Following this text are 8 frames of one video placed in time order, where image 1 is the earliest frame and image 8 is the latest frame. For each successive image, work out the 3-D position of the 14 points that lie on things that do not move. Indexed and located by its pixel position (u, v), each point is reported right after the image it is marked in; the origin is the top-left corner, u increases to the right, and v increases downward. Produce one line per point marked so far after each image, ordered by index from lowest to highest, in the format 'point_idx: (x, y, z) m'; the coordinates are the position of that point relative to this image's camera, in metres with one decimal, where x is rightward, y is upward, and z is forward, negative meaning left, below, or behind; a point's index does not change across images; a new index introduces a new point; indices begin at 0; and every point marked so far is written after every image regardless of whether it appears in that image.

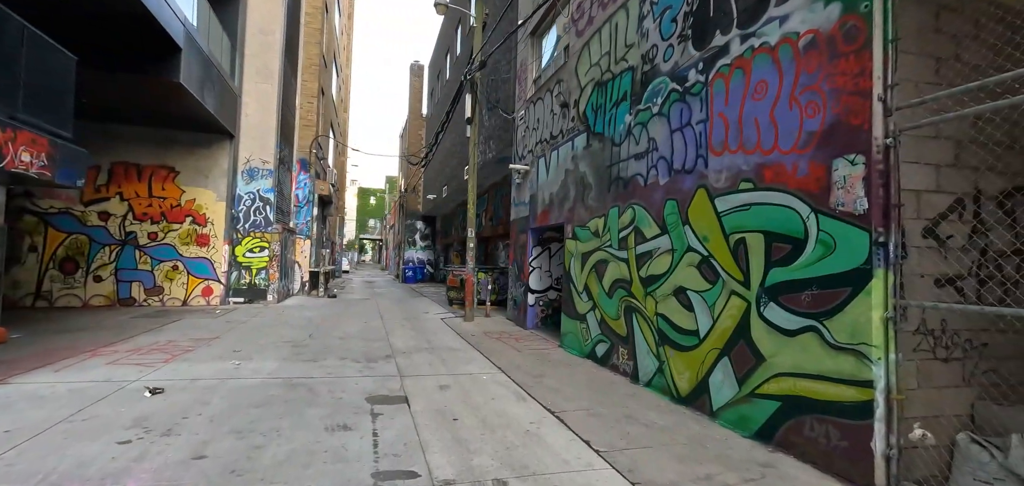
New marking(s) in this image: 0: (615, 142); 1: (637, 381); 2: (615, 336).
0: (+1.5, +1.5, +6.7) m
1: (+1.6, -1.8, +5.8) m
2: (+1.5, -1.4, +6.4) m
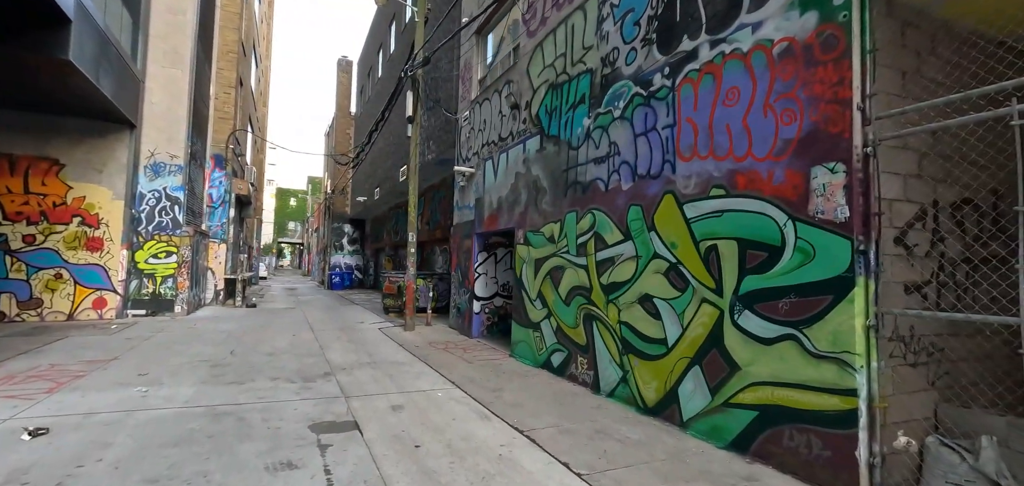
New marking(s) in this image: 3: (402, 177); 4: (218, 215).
0: (+0.9, +1.4, +6.5) m
1: (+1.1, -1.9, +5.6) m
2: (+0.8, -1.4, +6.2) m
3: (-4.5, +2.7, +18.0) m
4: (-10.8, +1.0, +16.3) m
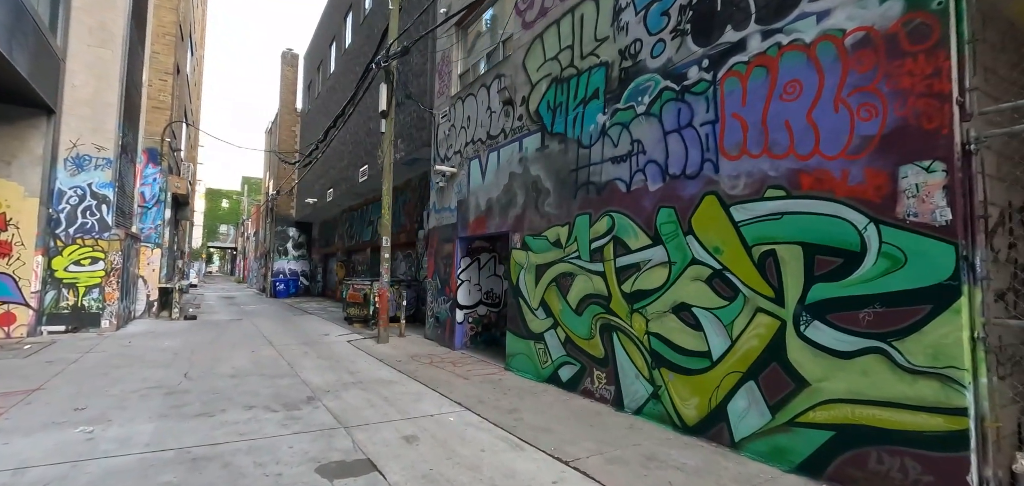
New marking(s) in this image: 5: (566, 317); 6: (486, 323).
0: (+1.0, +1.4, +6.1) m
1: (+1.3, -1.9, +5.2) m
2: (+1.0, -1.5, +5.8) m
3: (-5.7, +2.5, +16.9) m
4: (-11.8, +0.9, +14.5) m
5: (+0.8, -1.0, +6.2) m
6: (-0.5, -1.7, +9.5) m
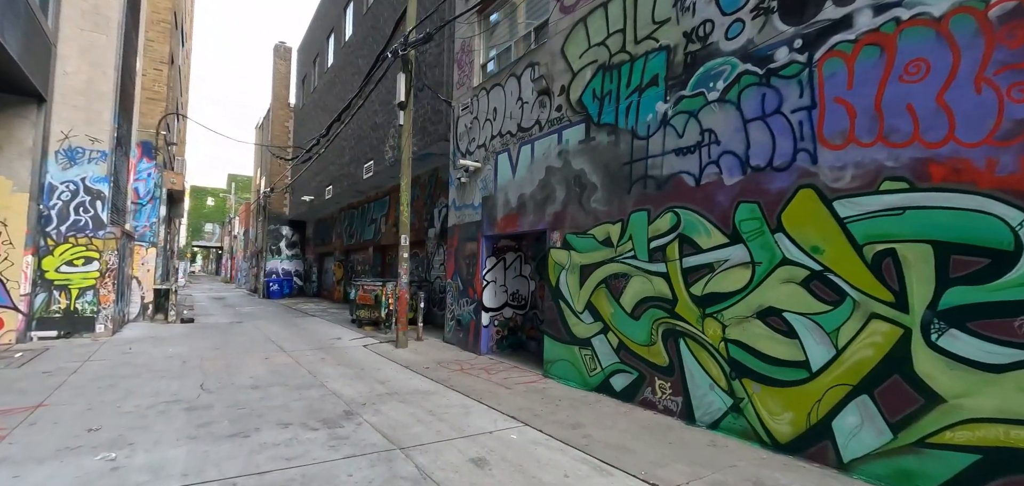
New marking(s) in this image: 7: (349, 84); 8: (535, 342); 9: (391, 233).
0: (+1.6, +1.4, +5.7) m
1: (+2.0, -1.9, +4.8) m
2: (+1.6, -1.5, +5.4) m
3: (-5.3, +2.6, +16.3) m
4: (-11.3, +0.9, +13.7) m
5: (+1.4, -1.0, +5.8) m
6: (0.0, -1.7, +9.1) m
7: (-7.2, +7.1, +19.6) m
8: (+0.5, -2.0, +9.0) m
9: (-4.8, +0.4, +17.8) m
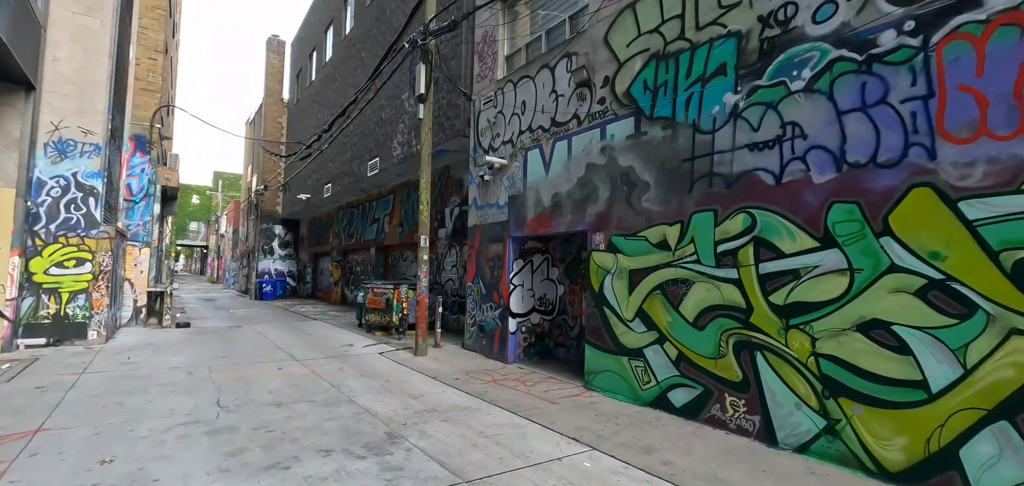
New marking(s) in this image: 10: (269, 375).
0: (+2.2, +1.4, +5.2) m
1: (+2.6, -2.0, +4.3) m
2: (+2.2, -1.5, +4.9) m
3: (-4.9, +2.6, +15.7) m
4: (-10.9, +0.9, +13.0) m
5: (+2.0, -1.1, +5.3) m
6: (+0.5, -1.7, +8.6) m
7: (-6.9, +7.1, +19.0) m
8: (+1.0, -2.1, +8.5) m
9: (-4.5, +0.4, +17.2) m
10: (-3.7, -2.0, +6.8) m
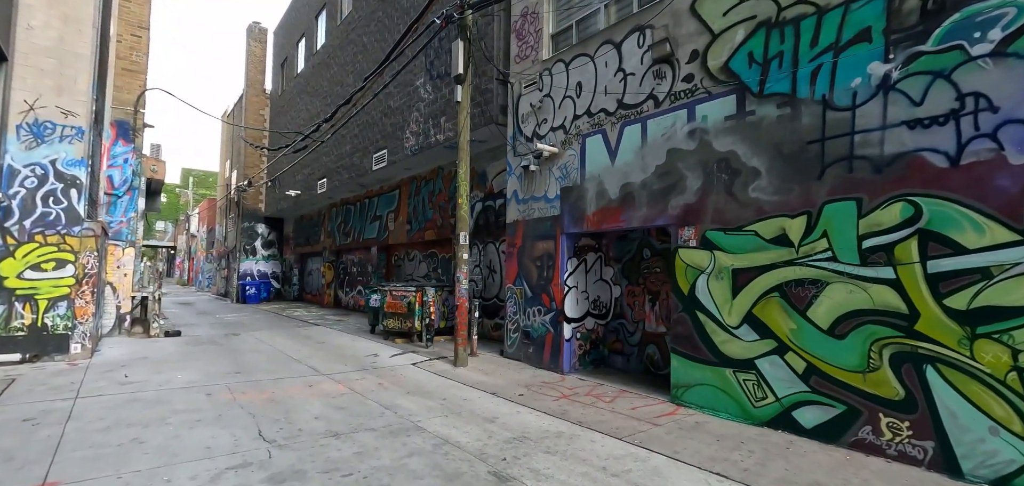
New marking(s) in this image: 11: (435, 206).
0: (+3.3, +1.4, +4.5) m
1: (+3.7, -1.9, +3.6) m
2: (+3.3, -1.5, +4.2) m
3: (-4.4, +2.6, +14.7) m
4: (-10.2, +1.0, +11.6) m
5: (+3.0, -1.0, +4.6) m
6: (+1.4, -1.7, +7.8) m
7: (-6.5, +7.1, +17.8) m
8: (+1.9, -2.0, +7.7) m
9: (-4.0, +0.5, +16.1) m
10: (-2.7, -2.0, +5.8) m
11: (-2.5, +1.2, +14.2) m
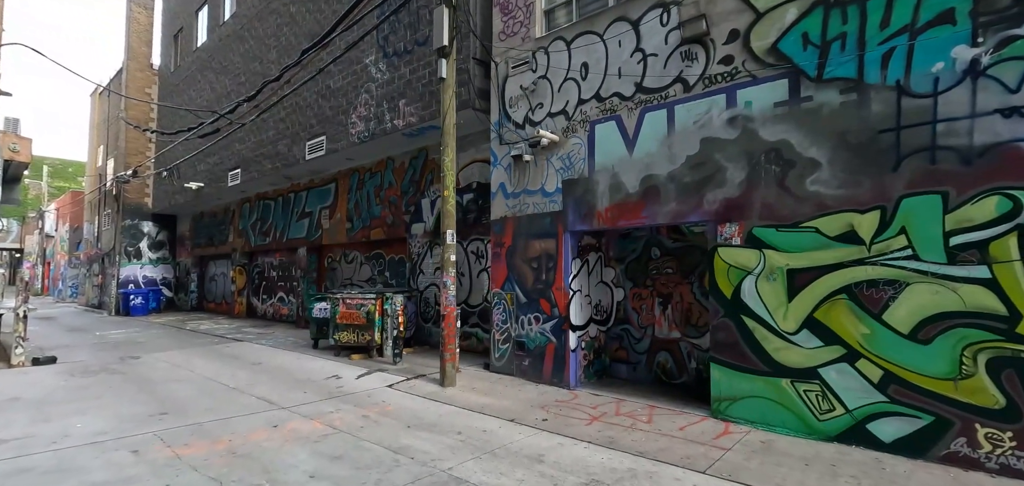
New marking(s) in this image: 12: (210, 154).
0: (+3.8, +1.4, +4.2) m
1: (+4.3, -1.9, +3.4) m
2: (+3.9, -1.4, +3.9) m
3: (-5.6, +2.6, +12.8) m
4: (-10.8, +0.9, +8.7) m
5: (+3.5, -1.0, +4.2) m
6: (+1.4, -1.7, +7.1) m
7: (-8.3, +7.1, +15.5) m
8: (+1.8, -2.0, +7.1) m
9: (-5.6, +0.5, +14.3) m
10: (-2.4, -2.0, +4.4) m
11: (-3.7, +1.2, +12.7) m
12: (-12.9, +3.8, +19.0) m
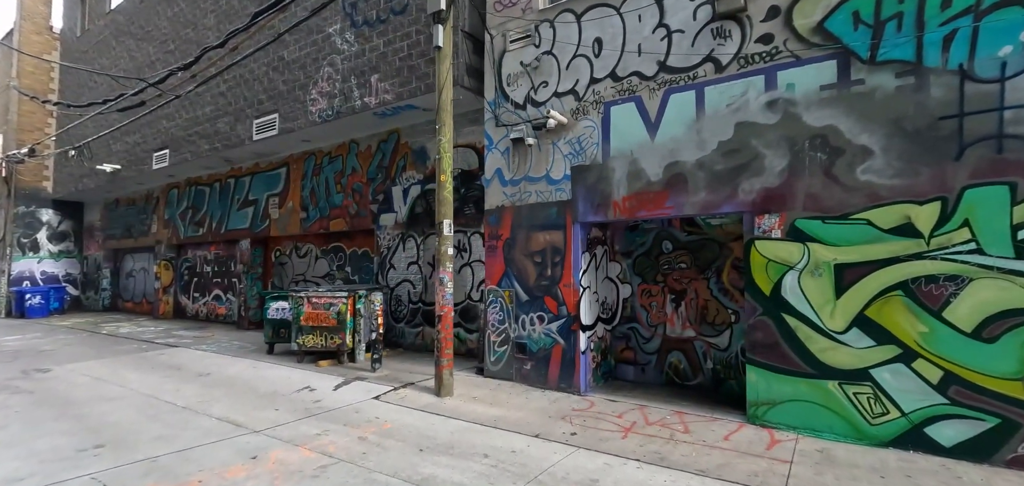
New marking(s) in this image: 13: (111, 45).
0: (+4.1, +1.5, +4.0) m
1: (+4.8, -1.8, +3.3) m
2: (+4.2, -1.4, +3.7) m
3: (-6.2, +2.8, +11.3) m
4: (-10.9, +1.2, +6.6) m
5: (+3.9, -0.9, +4.0) m
6: (+1.4, -1.6, +6.6) m
7: (-9.2, +7.4, +13.6) m
8: (+1.8, -1.9, +6.7) m
9: (-6.4, +0.7, +12.8) m
10: (-2.0, -1.9, +3.4) m
11: (-4.3, +1.4, +11.5) m
12: (-14.2, +4.1, +16.5) m
13: (-16.3, +8.1, +18.2) m
